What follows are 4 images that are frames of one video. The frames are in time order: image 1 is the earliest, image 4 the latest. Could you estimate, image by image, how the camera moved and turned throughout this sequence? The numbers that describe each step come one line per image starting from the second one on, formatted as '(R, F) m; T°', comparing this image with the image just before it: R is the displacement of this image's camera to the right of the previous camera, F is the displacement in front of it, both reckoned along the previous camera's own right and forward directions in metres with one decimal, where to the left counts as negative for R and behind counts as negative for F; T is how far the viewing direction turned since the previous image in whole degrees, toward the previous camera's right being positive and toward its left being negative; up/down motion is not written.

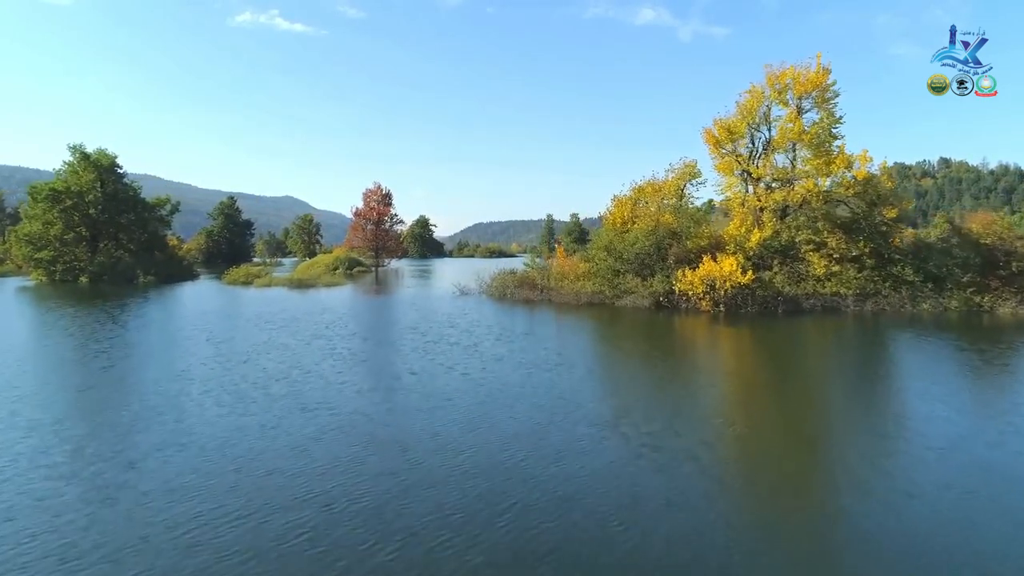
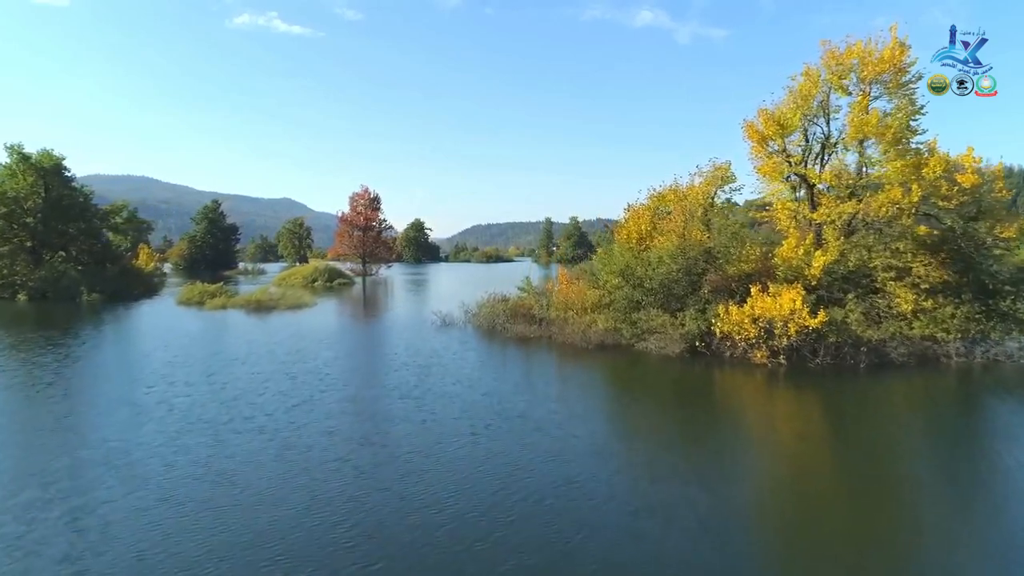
(+0.3, +6.5) m; 0°
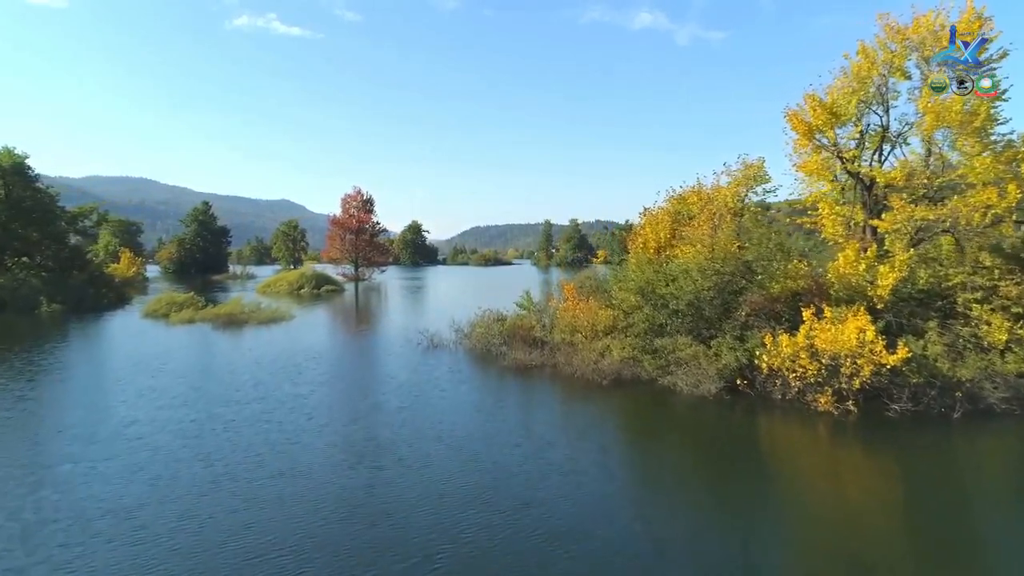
(+0.1, +4.0) m; 0°
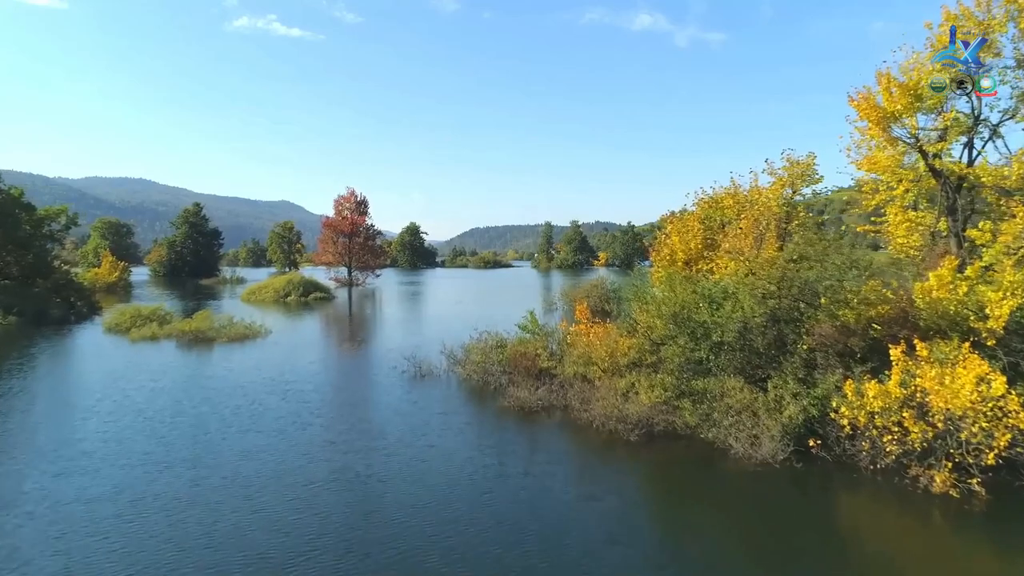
(-0.1, +3.9) m; 0°
